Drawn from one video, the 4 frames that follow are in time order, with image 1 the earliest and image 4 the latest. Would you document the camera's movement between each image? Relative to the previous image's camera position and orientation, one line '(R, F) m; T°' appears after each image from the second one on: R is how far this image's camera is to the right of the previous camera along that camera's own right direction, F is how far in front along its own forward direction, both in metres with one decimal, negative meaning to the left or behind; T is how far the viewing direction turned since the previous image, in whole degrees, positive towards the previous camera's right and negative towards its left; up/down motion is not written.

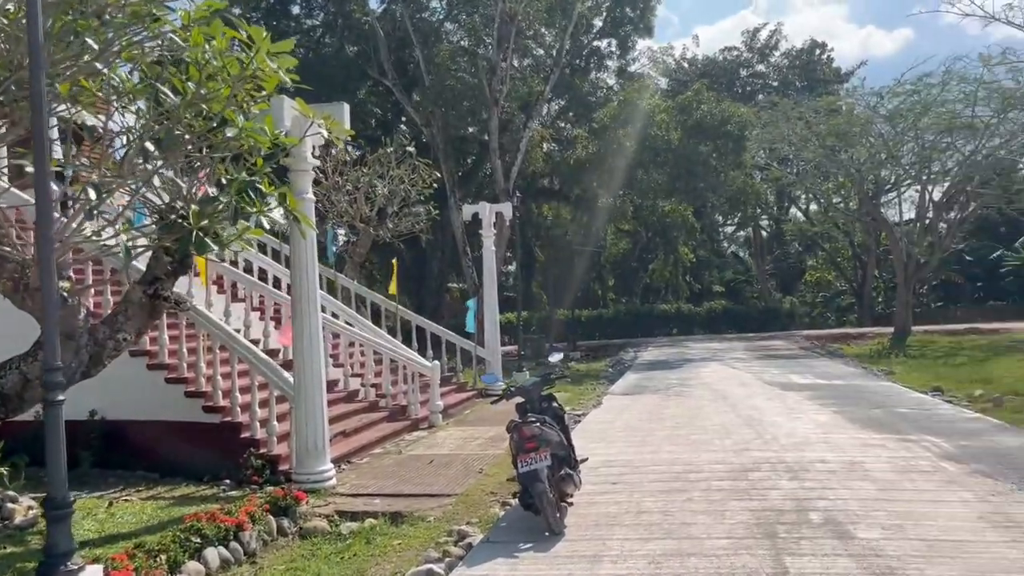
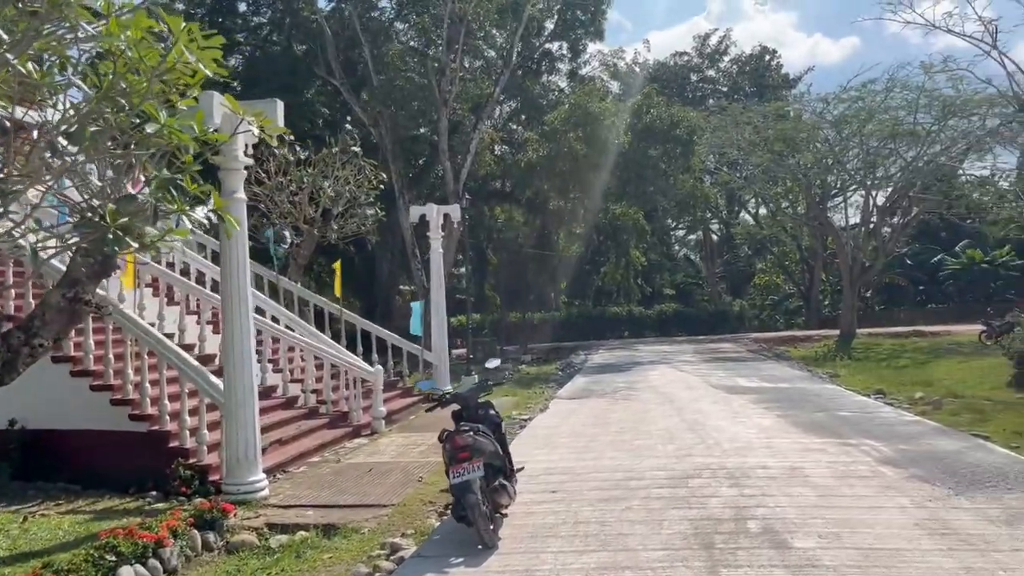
(+0.2, +0.2) m; +3°
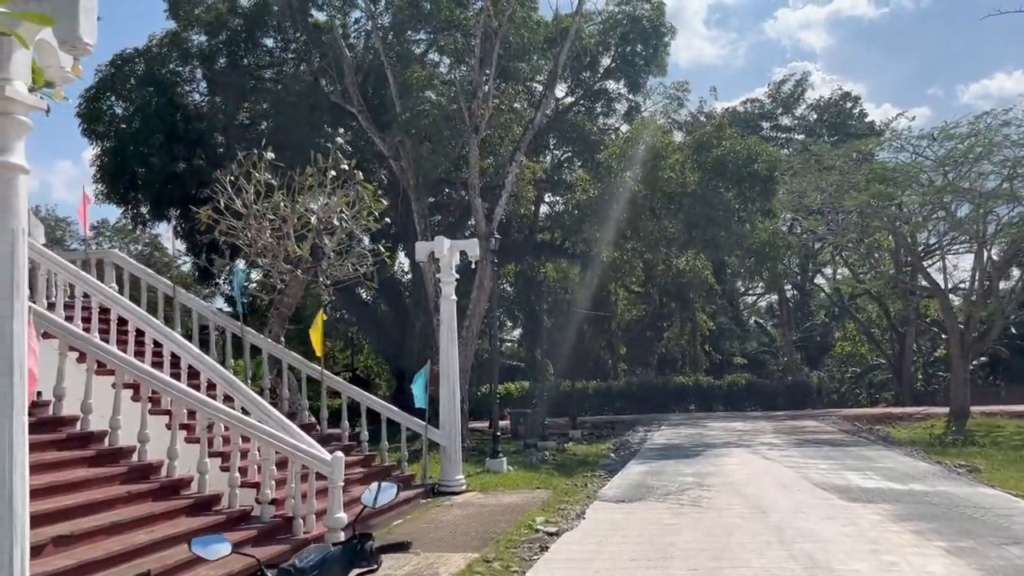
(+0.5, +4.0) m; -4°
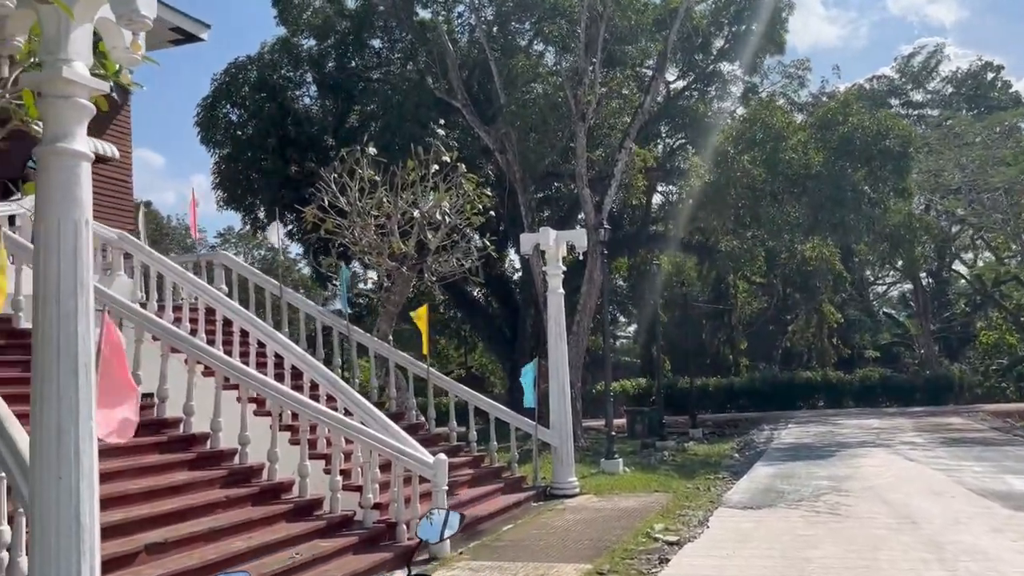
(0.0, +0.7) m; -8°
